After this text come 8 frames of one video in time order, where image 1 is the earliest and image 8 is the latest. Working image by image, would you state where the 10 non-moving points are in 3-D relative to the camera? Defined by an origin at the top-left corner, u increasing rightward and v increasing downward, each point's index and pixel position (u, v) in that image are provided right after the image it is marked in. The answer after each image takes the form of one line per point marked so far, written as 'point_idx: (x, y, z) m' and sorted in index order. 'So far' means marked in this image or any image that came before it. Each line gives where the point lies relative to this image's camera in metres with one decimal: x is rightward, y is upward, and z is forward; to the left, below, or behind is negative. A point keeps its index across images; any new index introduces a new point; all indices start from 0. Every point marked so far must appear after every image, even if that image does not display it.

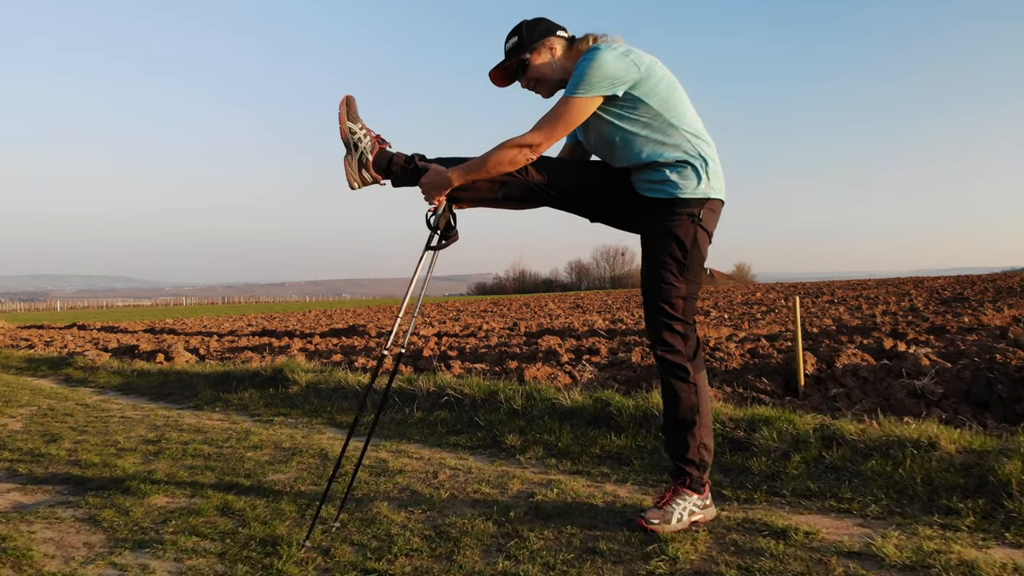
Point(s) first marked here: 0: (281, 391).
0: (-3.3, -1.5, +9.1) m
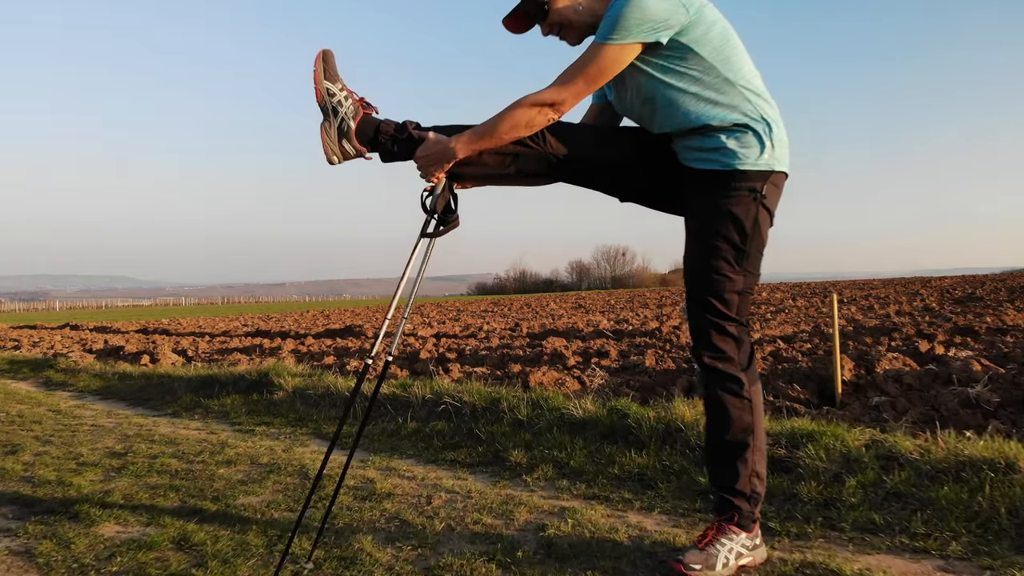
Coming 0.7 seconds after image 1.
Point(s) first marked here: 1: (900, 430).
0: (-3.3, -1.4, +8.4) m
1: (+2.9, -1.1, +4.7) m
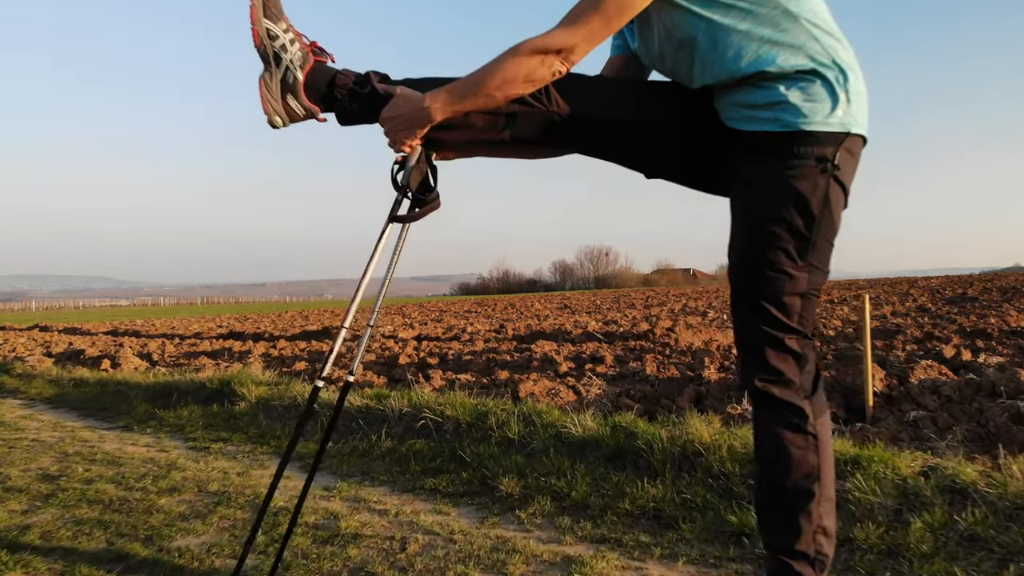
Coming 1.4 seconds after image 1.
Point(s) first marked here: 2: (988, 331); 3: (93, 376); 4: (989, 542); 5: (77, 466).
0: (-3.4, -1.4, +7.6) m
1: (+2.8, -1.1, +4.1) m
2: (+7.4, -0.7, +9.9) m
3: (-7.8, -1.6, +11.8) m
4: (+2.3, -1.2, +3.1) m
5: (-4.2, -1.7, +6.1) m
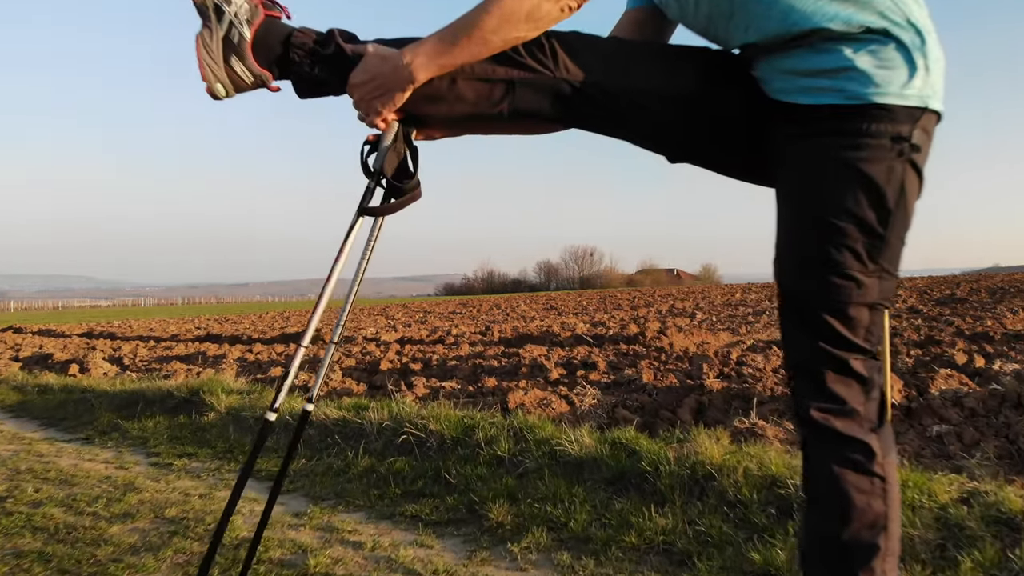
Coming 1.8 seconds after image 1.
0: (-3.6, -1.5, +7.1) m
1: (+2.8, -1.1, +3.7) m
2: (+7.2, -0.7, +9.6) m
3: (-8.0, -1.7, +11.2) m
4: (+2.3, -1.3, +2.7) m
5: (-4.3, -1.7, +5.6) m
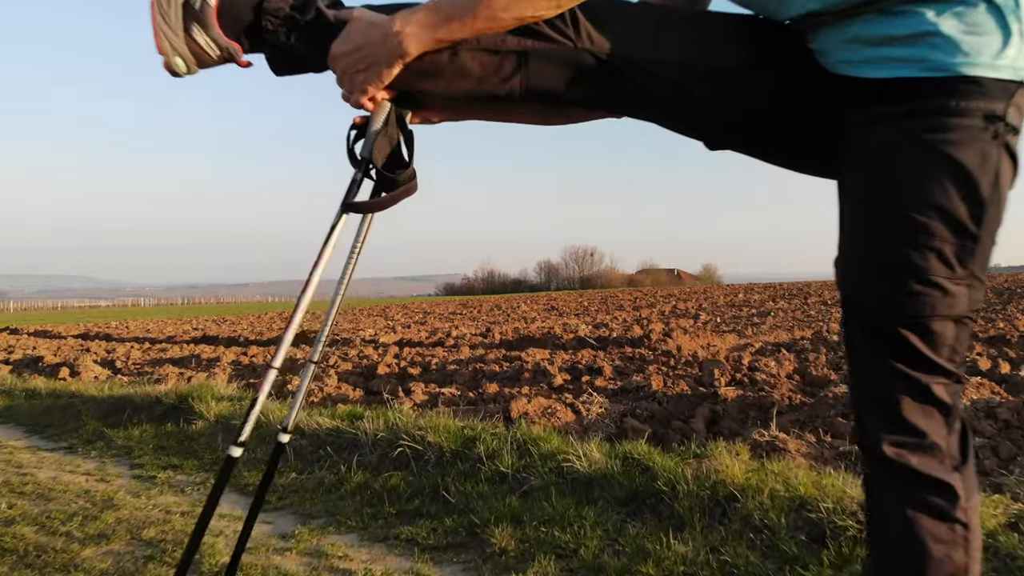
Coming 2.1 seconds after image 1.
0: (-3.5, -1.5, +6.8) m
1: (+2.8, -1.1, +3.4) m
2: (+7.2, -0.8, +9.3) m
3: (-8.0, -1.7, +10.9) m
4: (+2.3, -1.3, +2.4) m
5: (-4.3, -1.8, +5.3) m
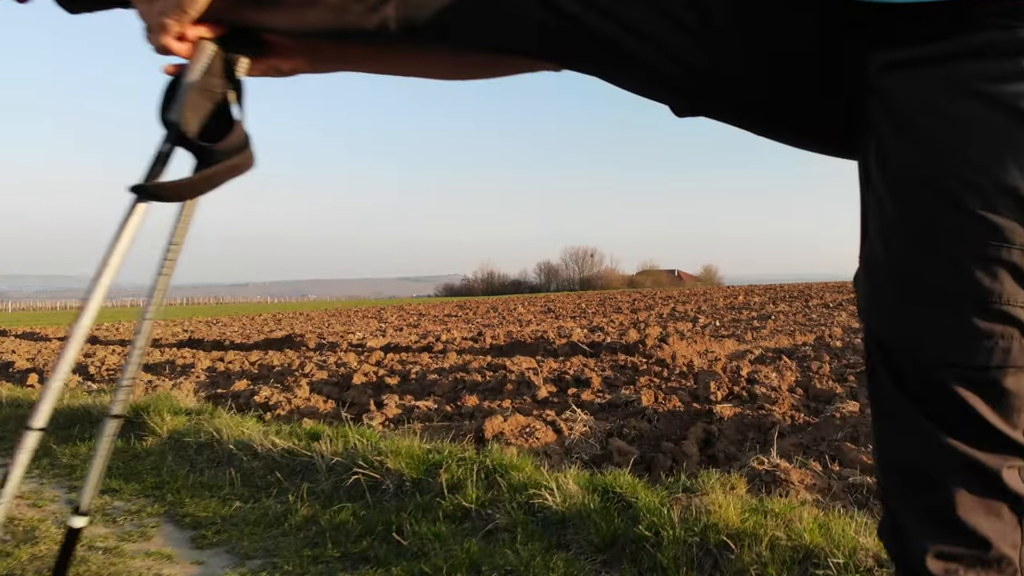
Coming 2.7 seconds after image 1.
0: (-3.8, -1.6, +6.3) m
1: (+2.6, -1.2, +2.9) m
2: (+7.0, -0.8, +8.8) m
3: (-8.2, -1.7, +10.3) m
4: (+2.1, -1.3, +1.8) m
5: (-4.5, -1.8, +4.8) m
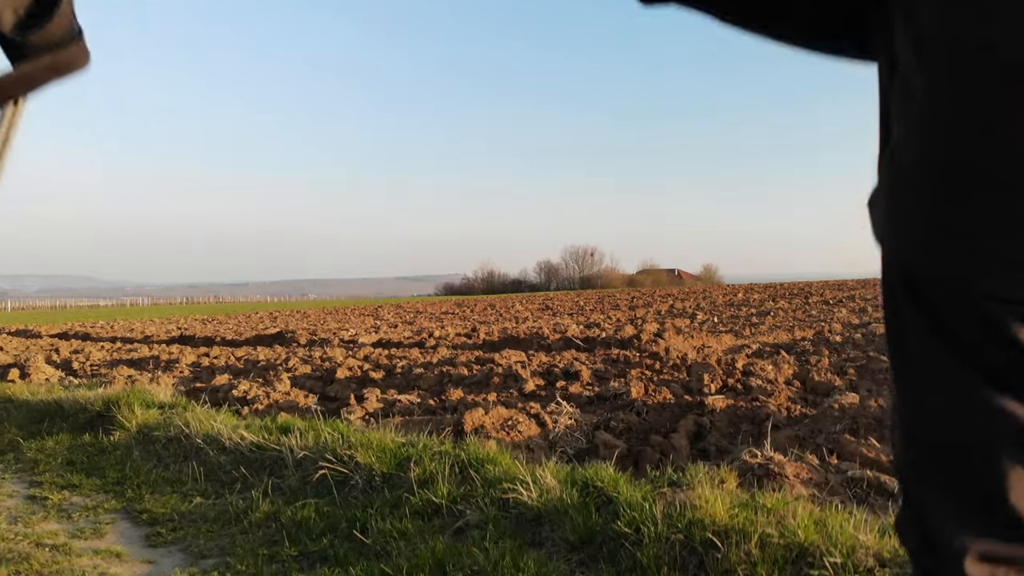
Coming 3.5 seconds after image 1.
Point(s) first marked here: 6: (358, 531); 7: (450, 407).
0: (-3.9, -1.4, +6.0) m
1: (+2.4, -1.1, +2.6) m
2: (+6.8, -0.7, +8.5) m
3: (-8.3, -1.6, +10.1) m
4: (+1.9, -1.2, +1.6) m
5: (-4.6, -1.7, +4.5) m
6: (-0.8, -1.3, +3.5) m
7: (-0.6, -1.1, +5.9) m
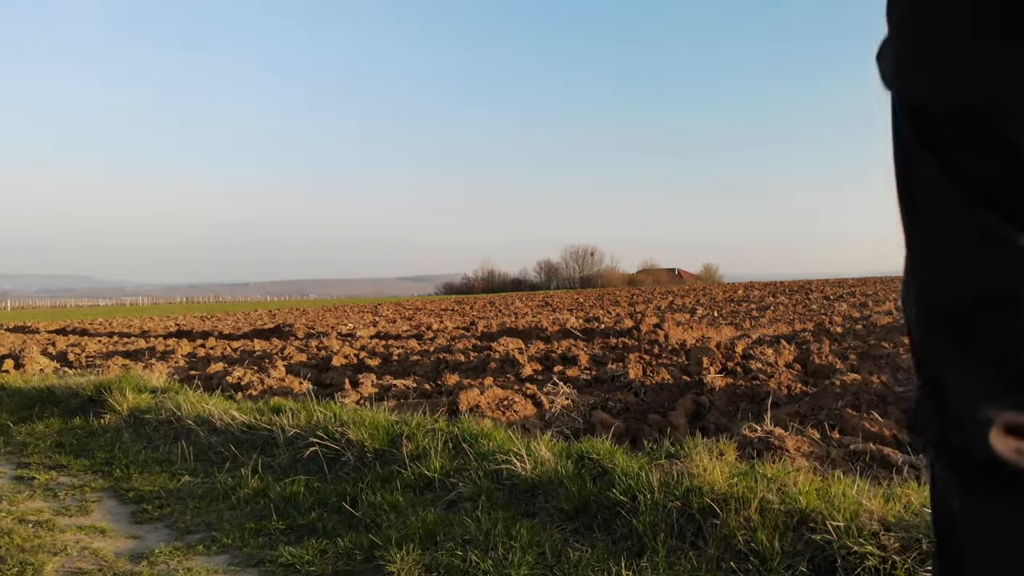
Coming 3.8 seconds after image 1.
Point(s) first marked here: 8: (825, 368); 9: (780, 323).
0: (-3.9, -1.3, +5.9) m
1: (+2.4, -0.9, +2.5) m
2: (+6.8, -0.5, +8.4) m
3: (-8.4, -1.5, +10.0) m
4: (+1.9, -1.0, +1.5) m
5: (-4.7, -1.5, +4.4) m
6: (-0.9, -1.1, +3.4) m
7: (-0.6, -0.9, +5.9) m
8: (+2.9, -0.7, +5.9) m
9: (+5.7, -0.8, +13.6) m
